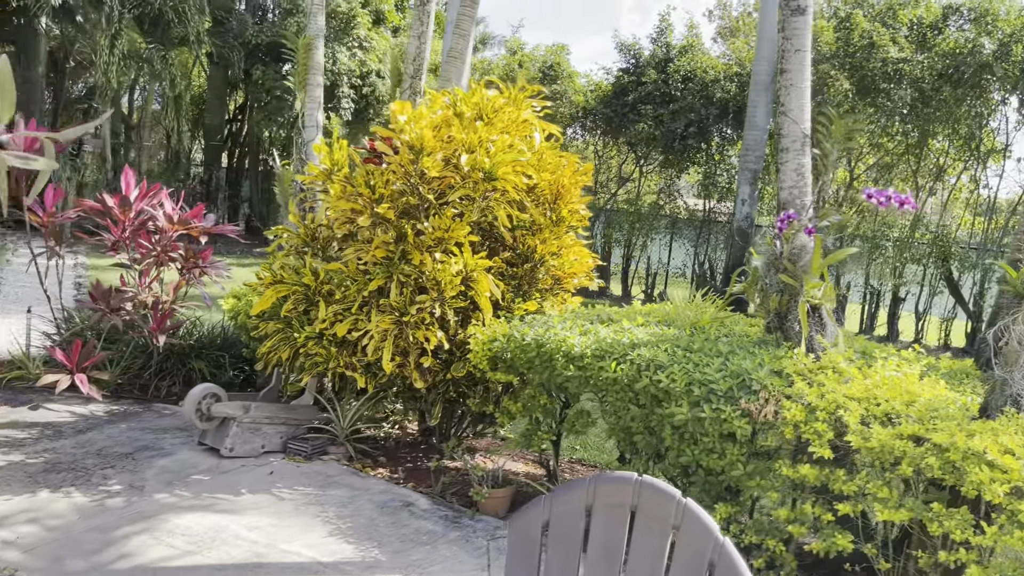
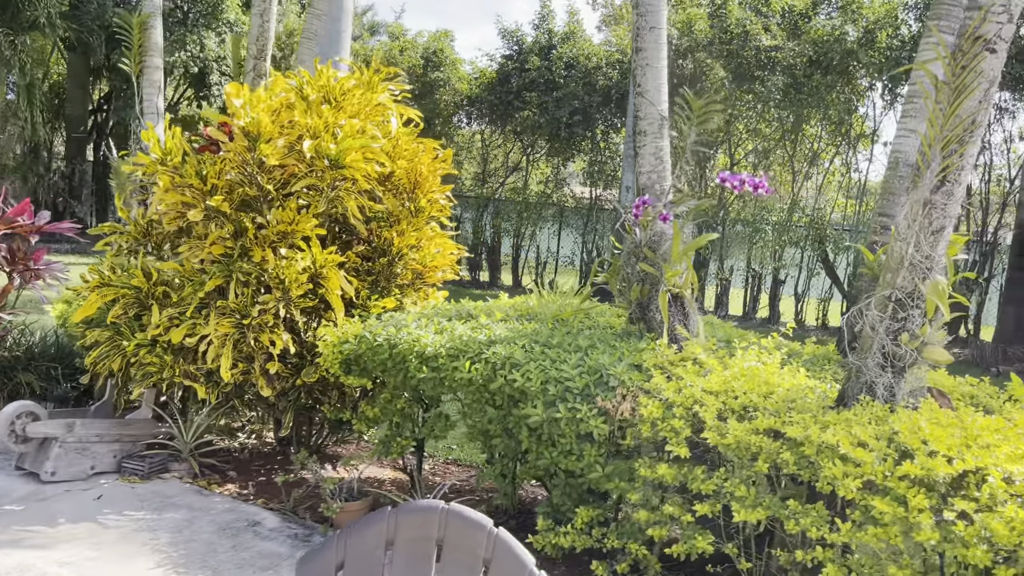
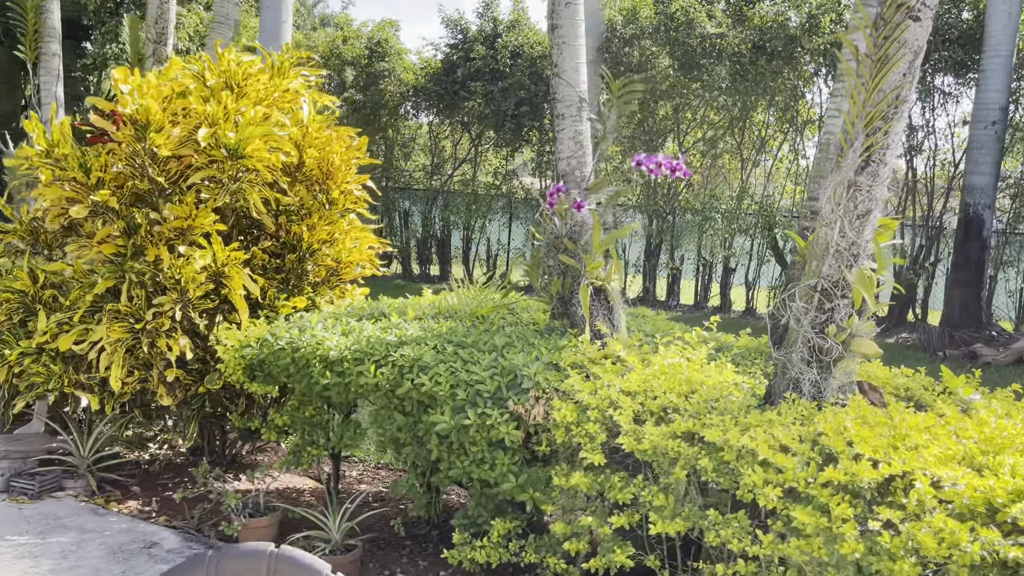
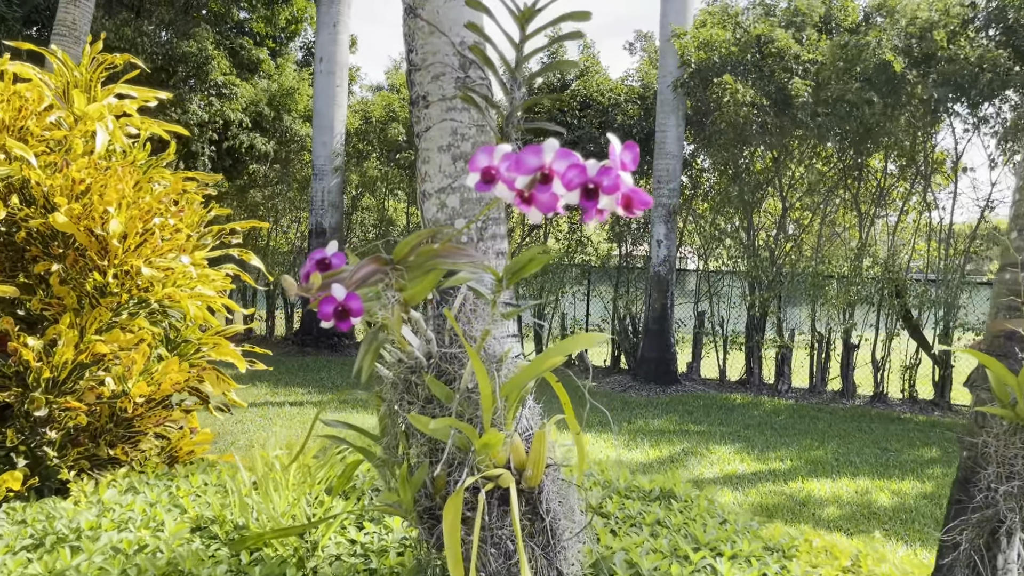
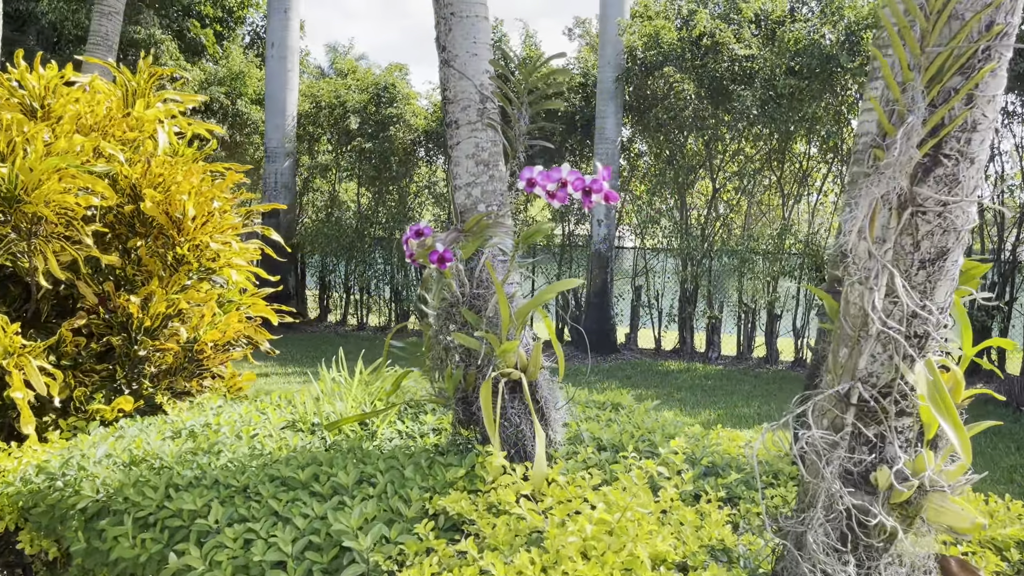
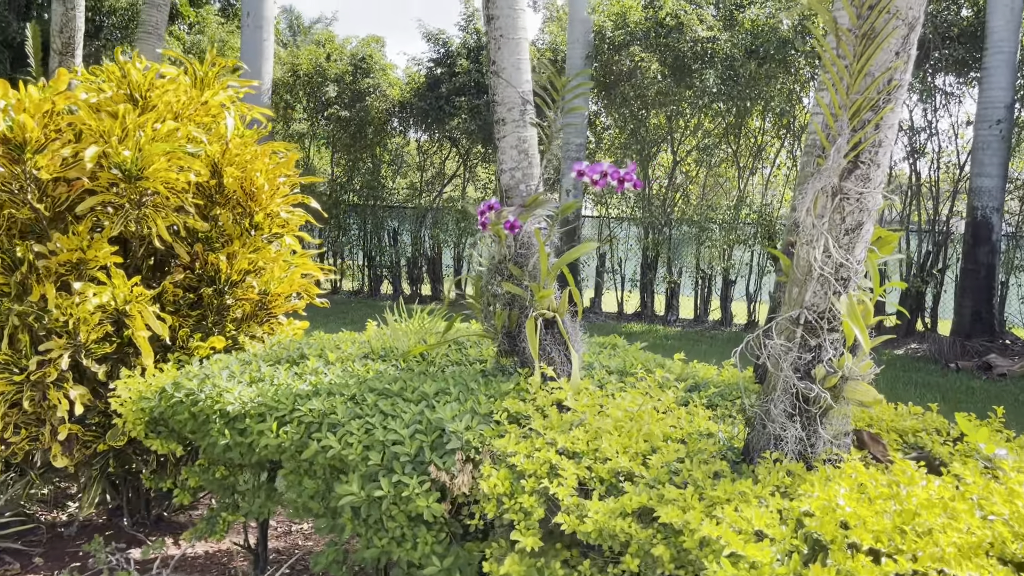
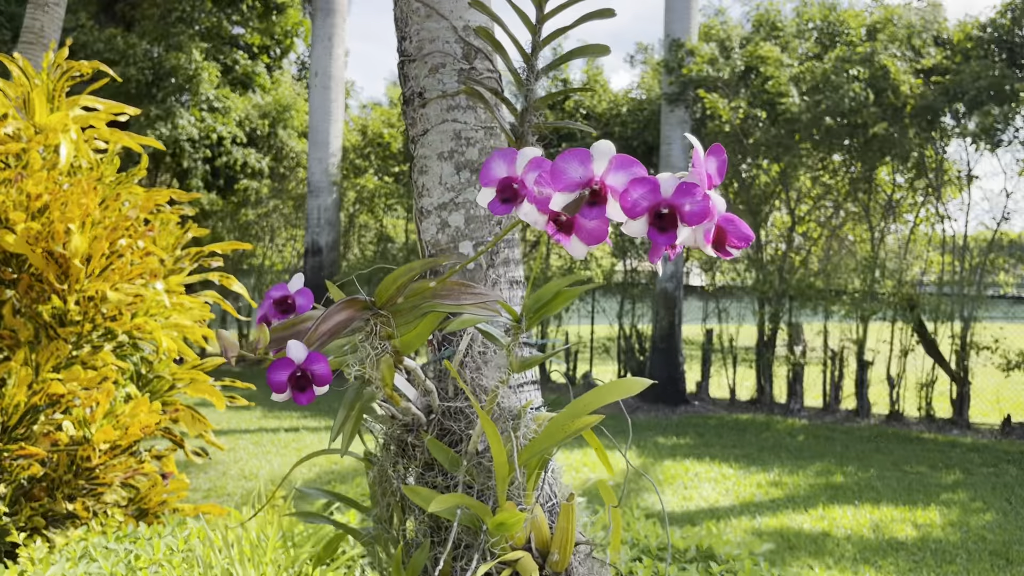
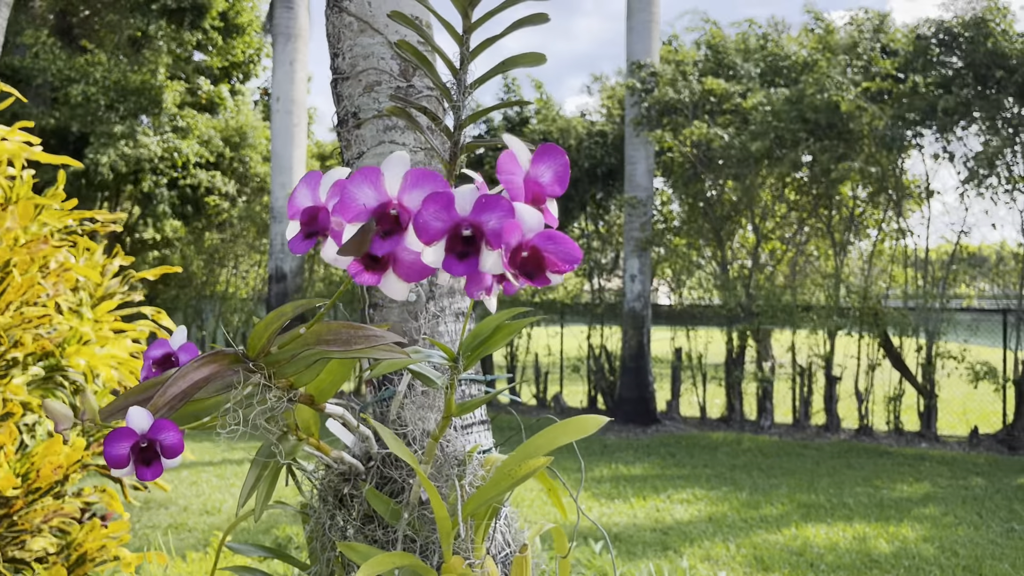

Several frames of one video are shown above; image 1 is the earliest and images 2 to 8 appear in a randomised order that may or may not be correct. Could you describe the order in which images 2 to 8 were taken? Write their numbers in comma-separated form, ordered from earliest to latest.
2, 3, 6, 5, 4, 7, 8
